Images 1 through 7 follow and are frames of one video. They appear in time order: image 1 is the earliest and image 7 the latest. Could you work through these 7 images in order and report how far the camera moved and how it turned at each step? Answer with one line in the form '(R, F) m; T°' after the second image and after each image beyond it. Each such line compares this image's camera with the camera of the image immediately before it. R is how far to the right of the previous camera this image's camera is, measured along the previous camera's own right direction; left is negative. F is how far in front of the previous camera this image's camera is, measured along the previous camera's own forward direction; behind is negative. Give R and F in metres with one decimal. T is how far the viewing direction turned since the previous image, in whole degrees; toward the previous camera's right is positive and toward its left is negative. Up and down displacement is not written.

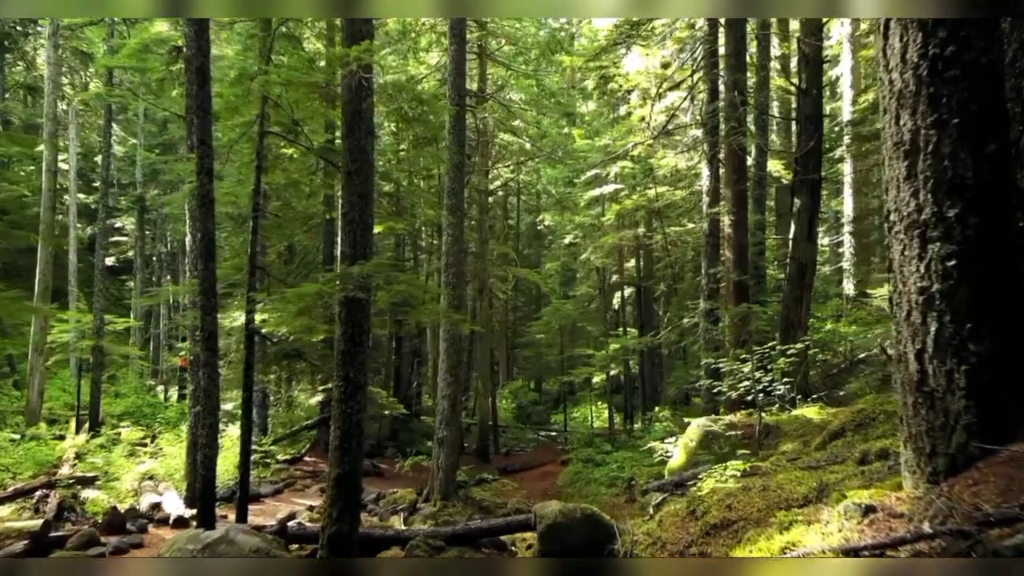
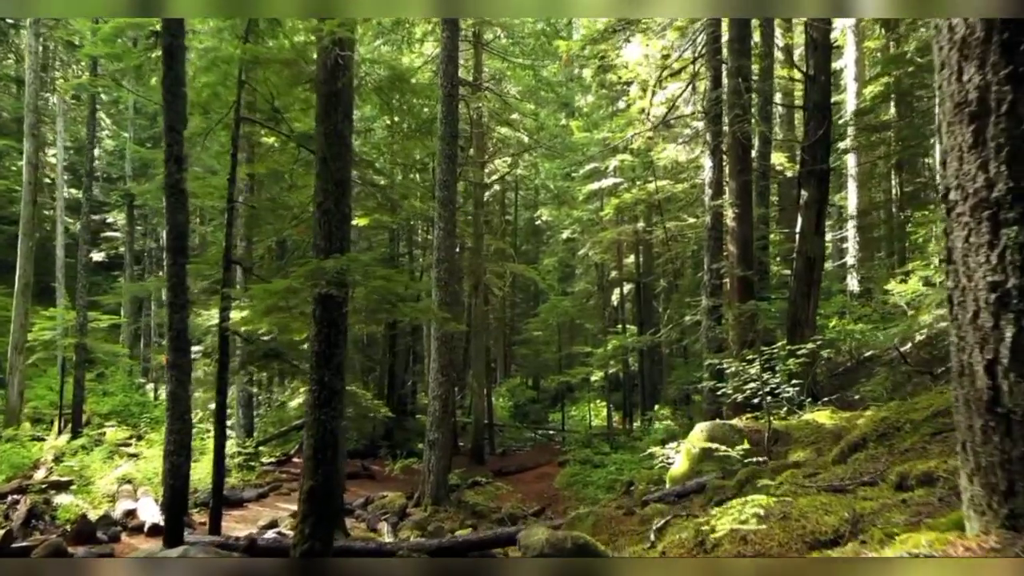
(0.0, +0.2) m; 0°
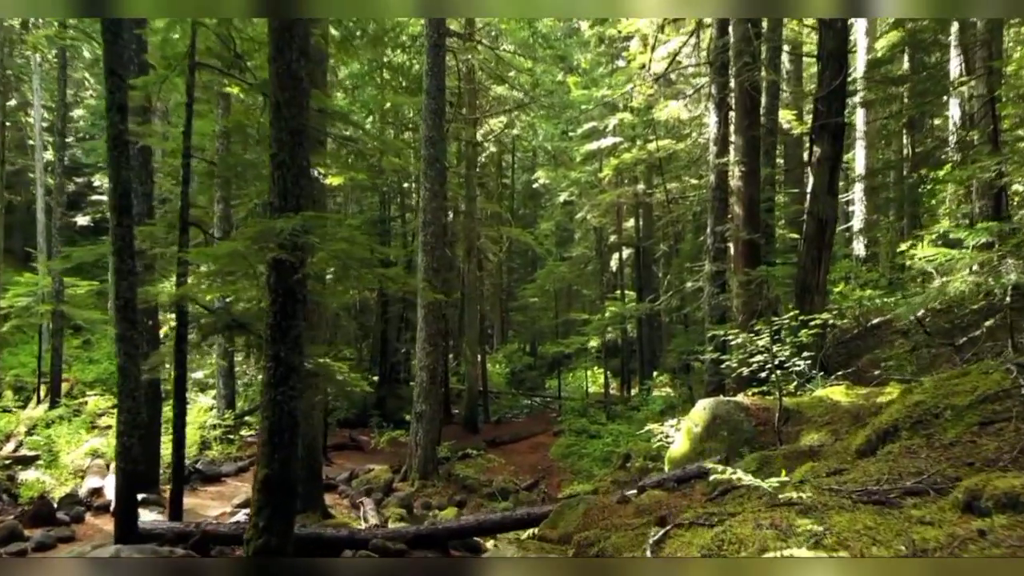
(+0.1, +0.3) m; 0°
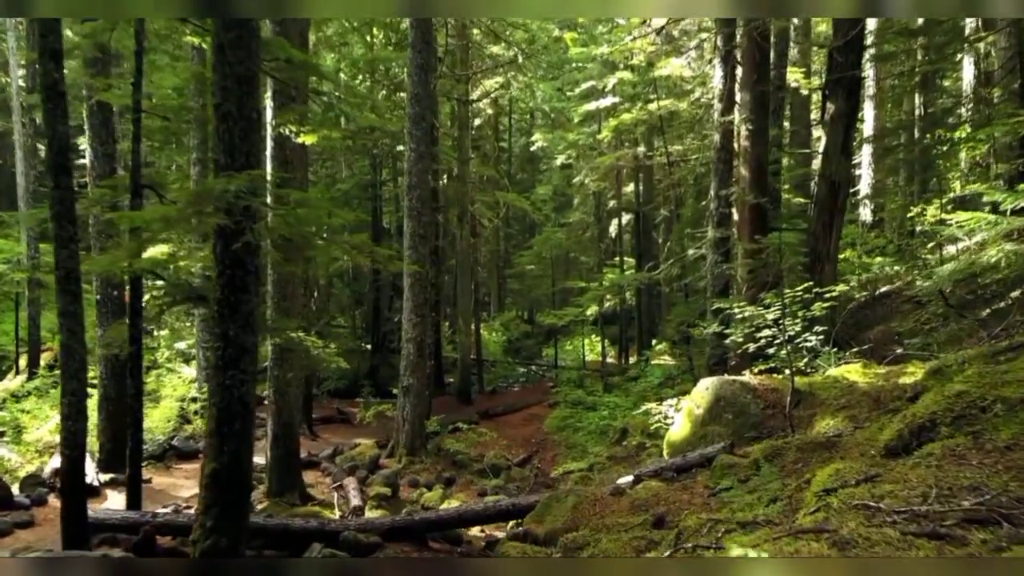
(+0.1, +0.3) m; 0°
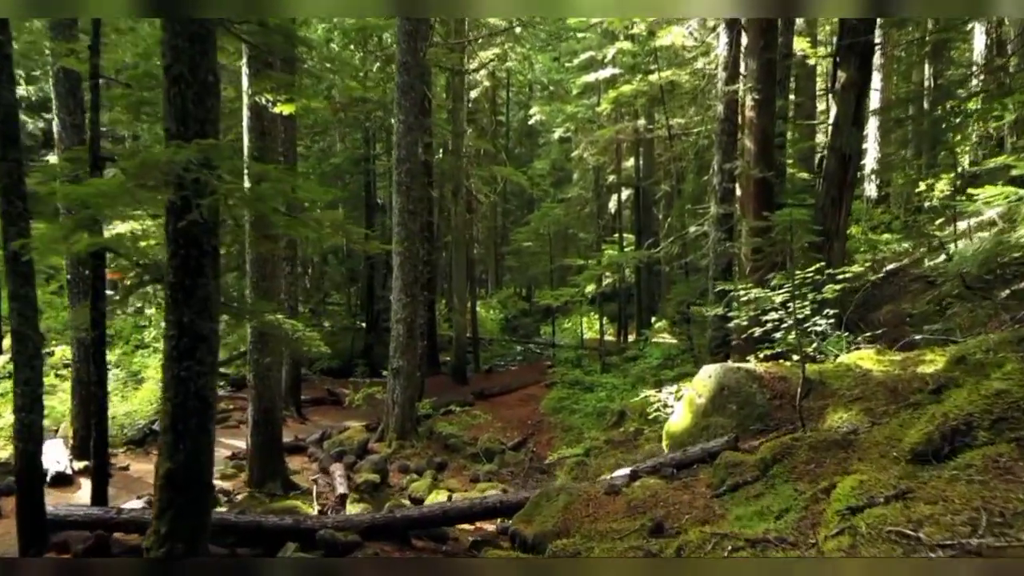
(0.0, +0.2) m; 0°
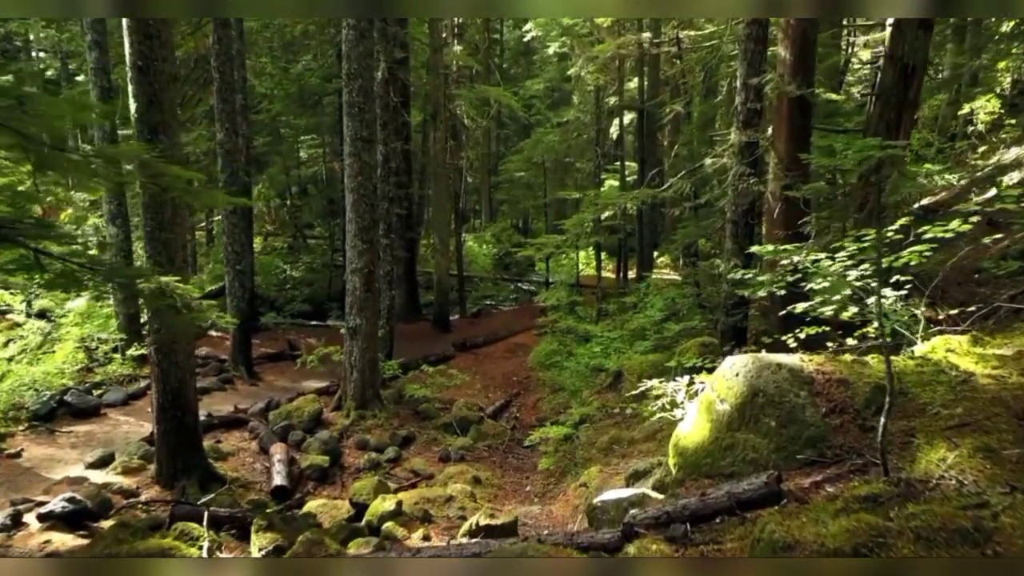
(+0.1, +0.8) m; 0°
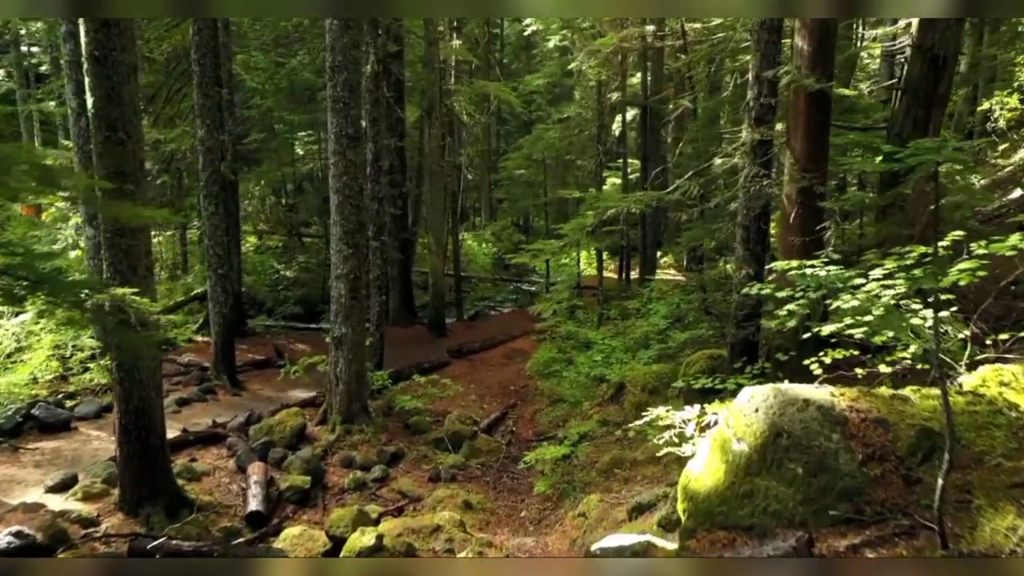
(0.0, +0.3) m; 0°
